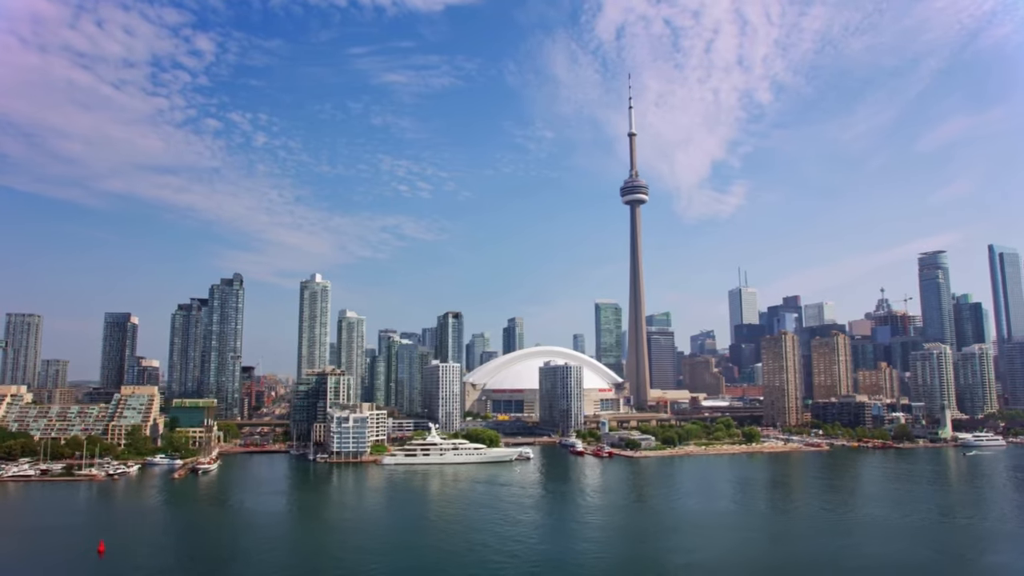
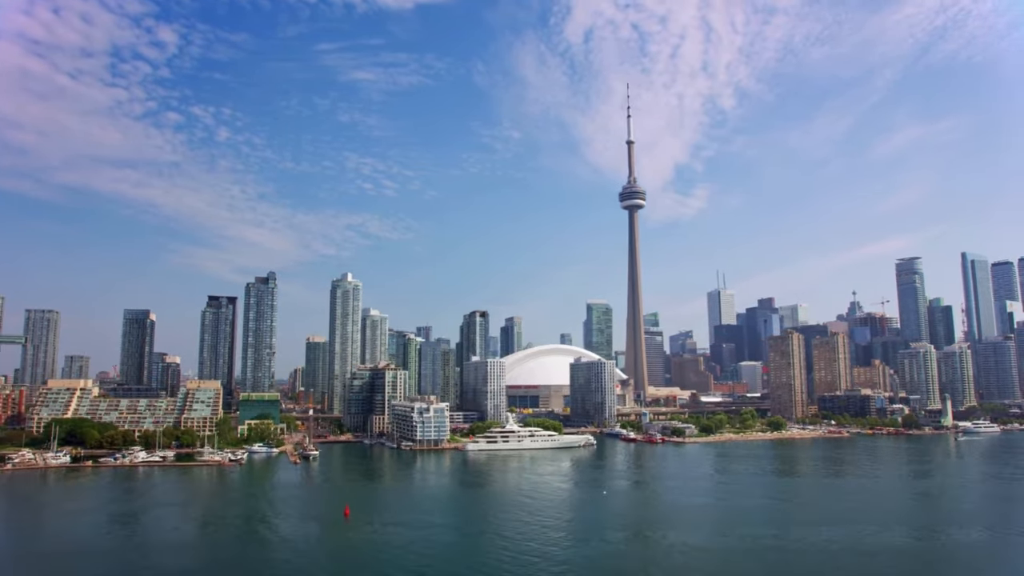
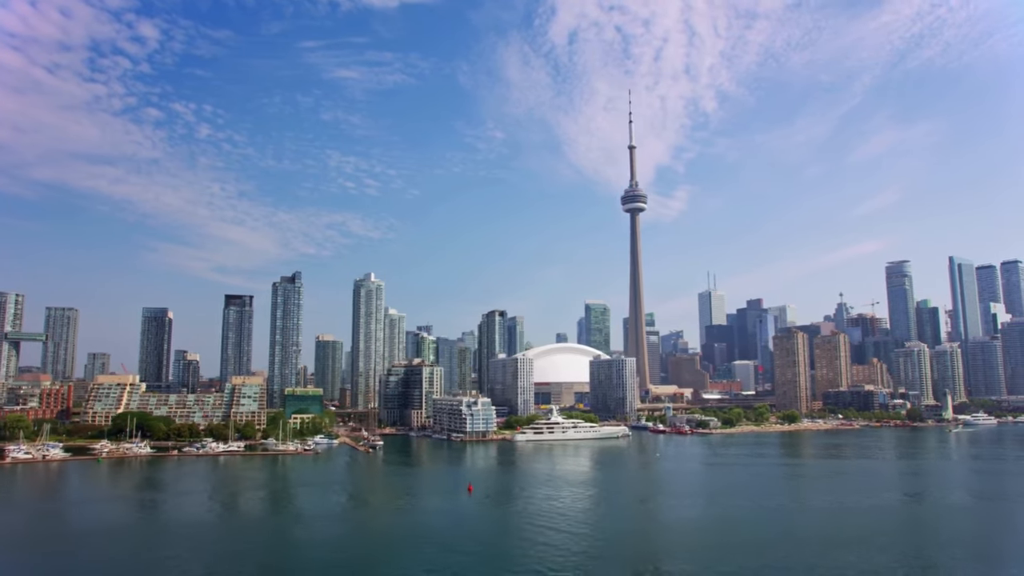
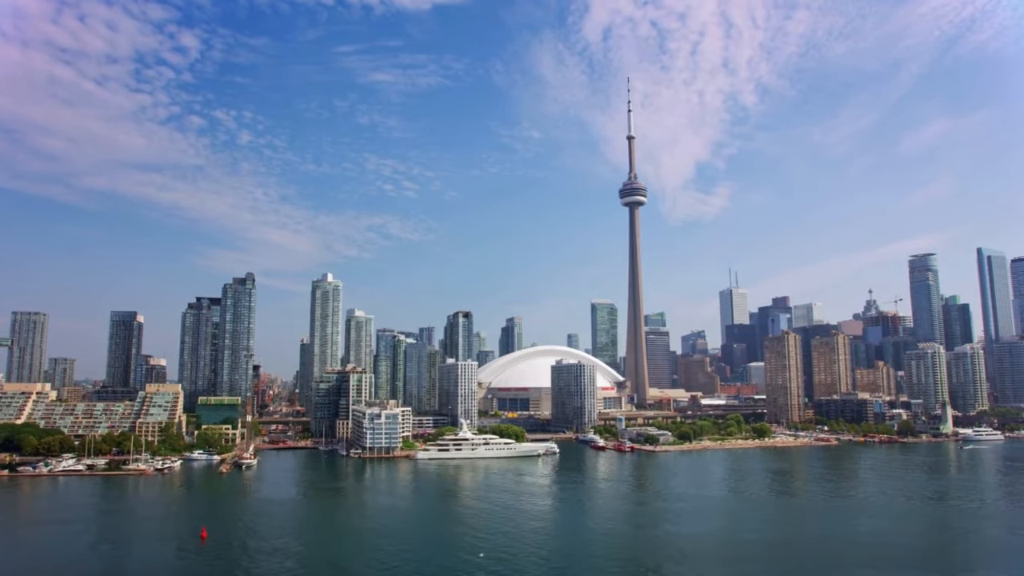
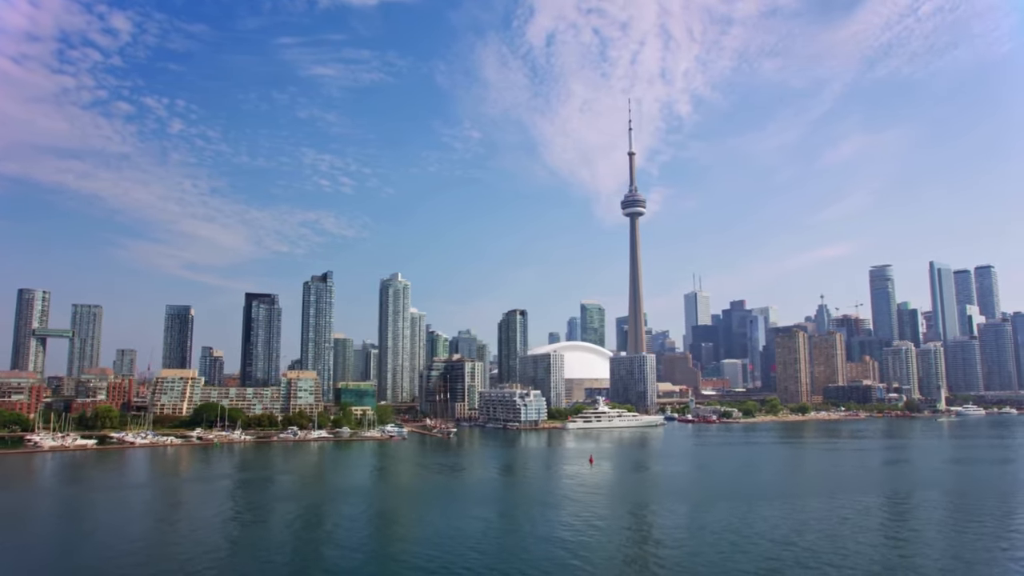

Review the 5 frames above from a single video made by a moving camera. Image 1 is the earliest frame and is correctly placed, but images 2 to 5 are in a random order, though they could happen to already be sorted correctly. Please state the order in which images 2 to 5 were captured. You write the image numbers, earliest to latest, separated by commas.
4, 2, 3, 5
